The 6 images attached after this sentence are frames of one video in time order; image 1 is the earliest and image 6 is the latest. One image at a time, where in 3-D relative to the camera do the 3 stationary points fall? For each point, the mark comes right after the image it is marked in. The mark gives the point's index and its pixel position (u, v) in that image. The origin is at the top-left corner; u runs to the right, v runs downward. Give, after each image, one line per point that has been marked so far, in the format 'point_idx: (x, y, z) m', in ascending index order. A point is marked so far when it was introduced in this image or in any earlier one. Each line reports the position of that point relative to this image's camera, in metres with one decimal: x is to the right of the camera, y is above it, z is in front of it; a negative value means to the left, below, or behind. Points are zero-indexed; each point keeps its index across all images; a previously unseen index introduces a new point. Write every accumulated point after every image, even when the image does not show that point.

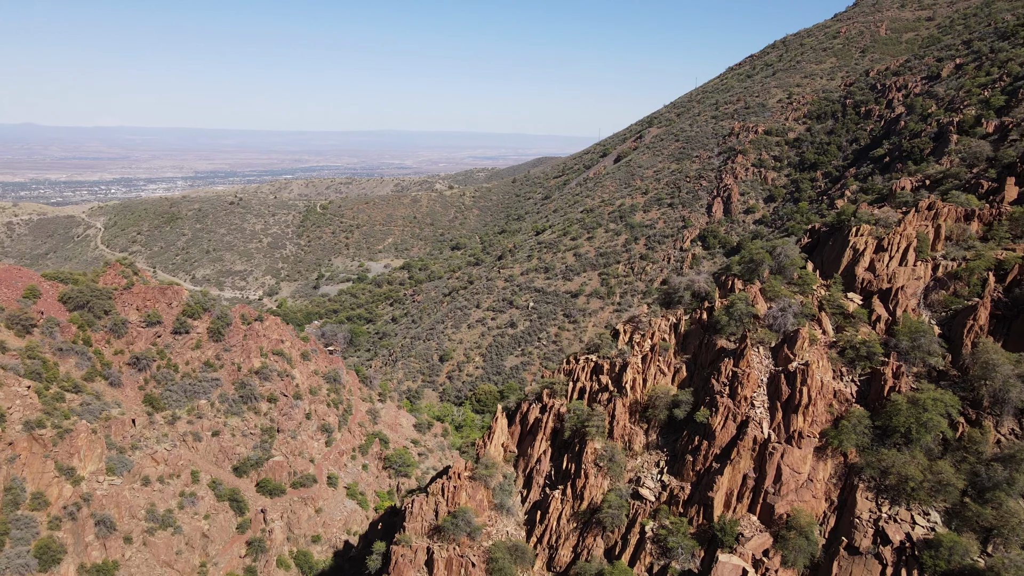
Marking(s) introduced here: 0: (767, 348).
0: (+4.8, -1.1, +13.8) m
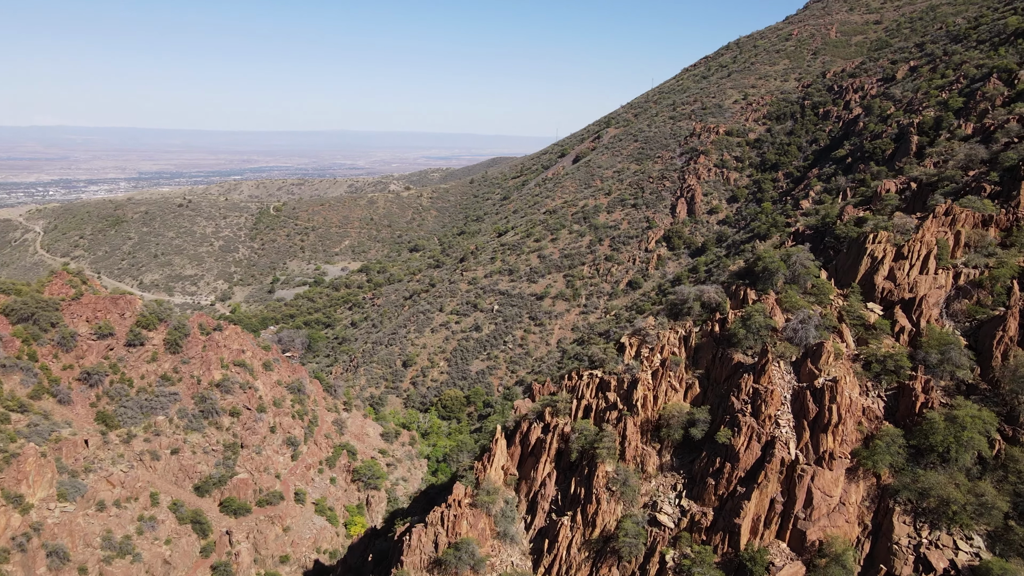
0: (+4.9, -1.3, +13.1) m
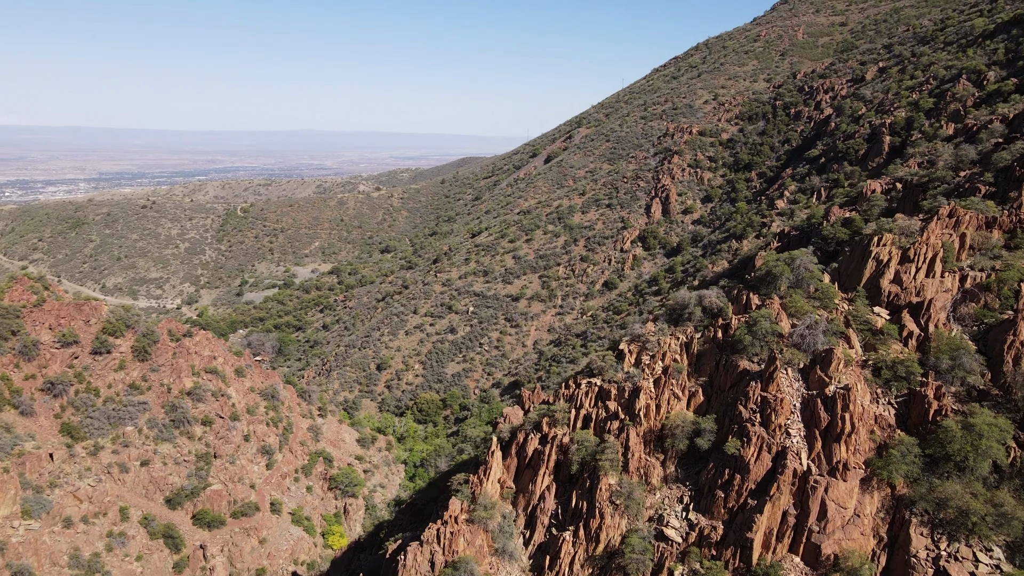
0: (+4.9, -1.4, +12.8) m
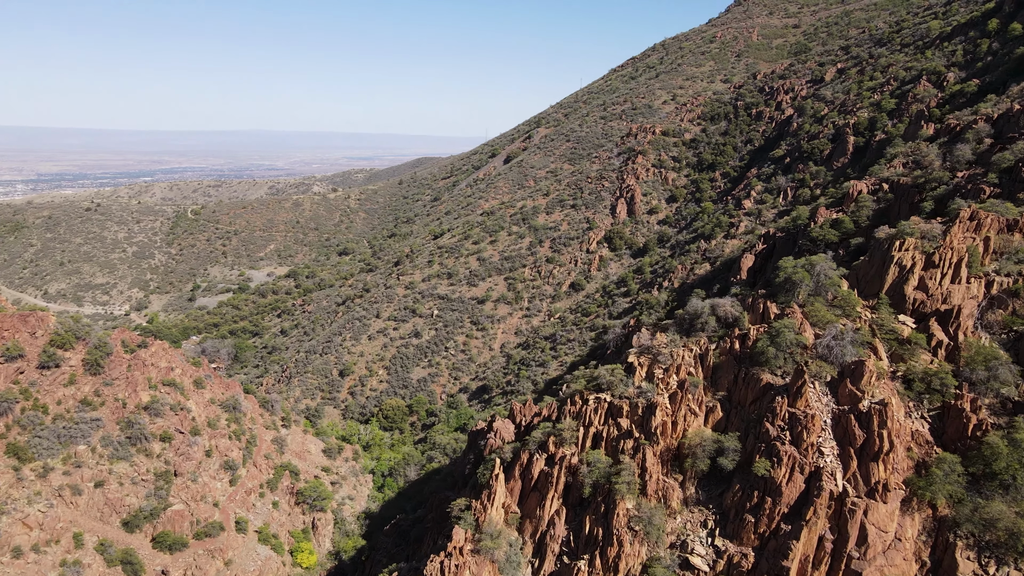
0: (+5.1, -1.6, +12.1) m
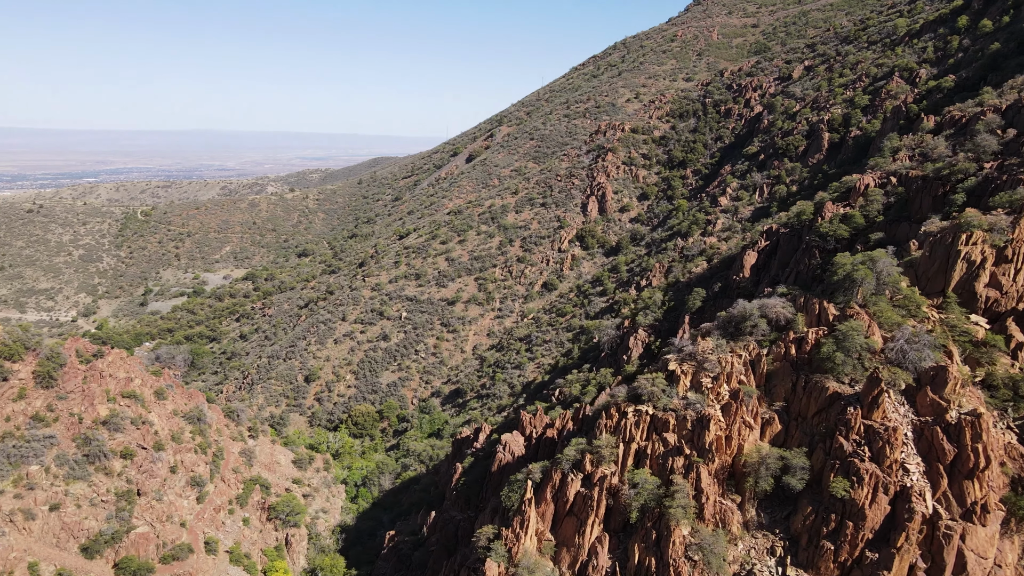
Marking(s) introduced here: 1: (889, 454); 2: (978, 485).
0: (+5.7, -1.5, +10.9) m
1: (+5.3, -2.3, +10.3) m
2: (+6.2, -2.6, +9.8) m
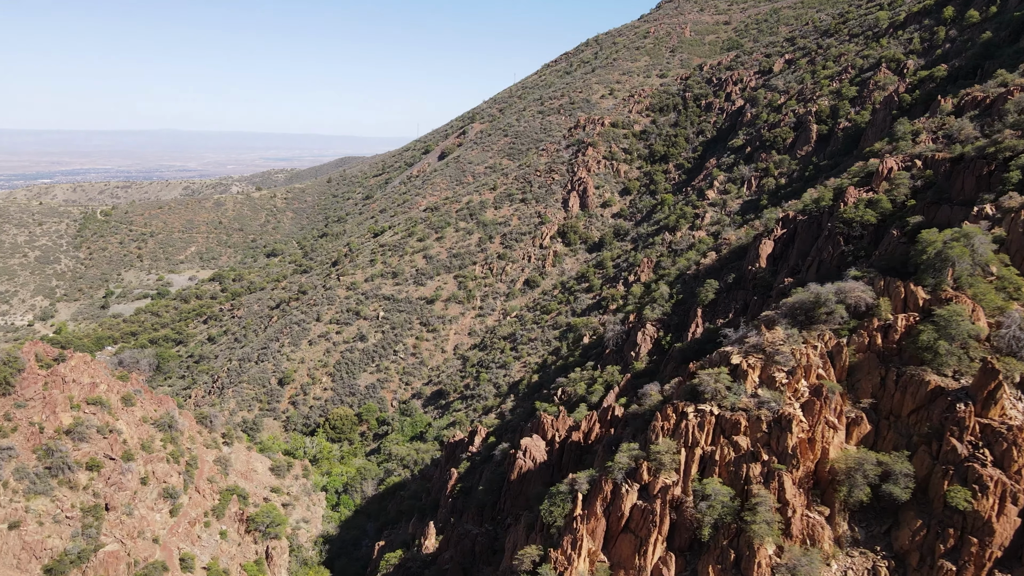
0: (+6.5, -1.3, +9.5) m
1: (+6.0, -2.0, +8.9) m
2: (+7.0, -2.3, +8.5) m
